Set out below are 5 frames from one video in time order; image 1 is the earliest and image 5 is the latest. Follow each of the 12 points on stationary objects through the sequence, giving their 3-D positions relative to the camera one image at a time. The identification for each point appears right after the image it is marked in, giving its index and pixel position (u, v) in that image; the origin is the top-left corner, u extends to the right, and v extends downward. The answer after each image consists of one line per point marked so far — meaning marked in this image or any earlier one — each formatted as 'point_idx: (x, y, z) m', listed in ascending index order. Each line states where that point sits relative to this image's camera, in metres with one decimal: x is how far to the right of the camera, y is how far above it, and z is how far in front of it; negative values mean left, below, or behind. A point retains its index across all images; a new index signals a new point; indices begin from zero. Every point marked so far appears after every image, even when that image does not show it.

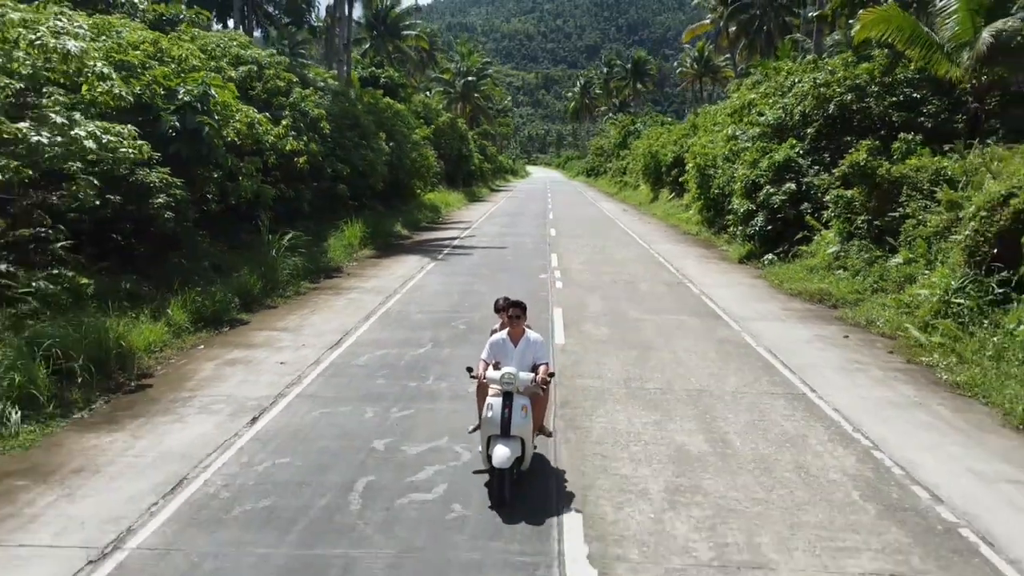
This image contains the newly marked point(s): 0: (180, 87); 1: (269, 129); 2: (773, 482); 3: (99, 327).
0: (-5.3, +3.3, +14.3) m
1: (-4.6, +3.0, +16.5) m
2: (+2.0, -1.5, +6.8) m
3: (-4.7, -0.5, +10.1) m
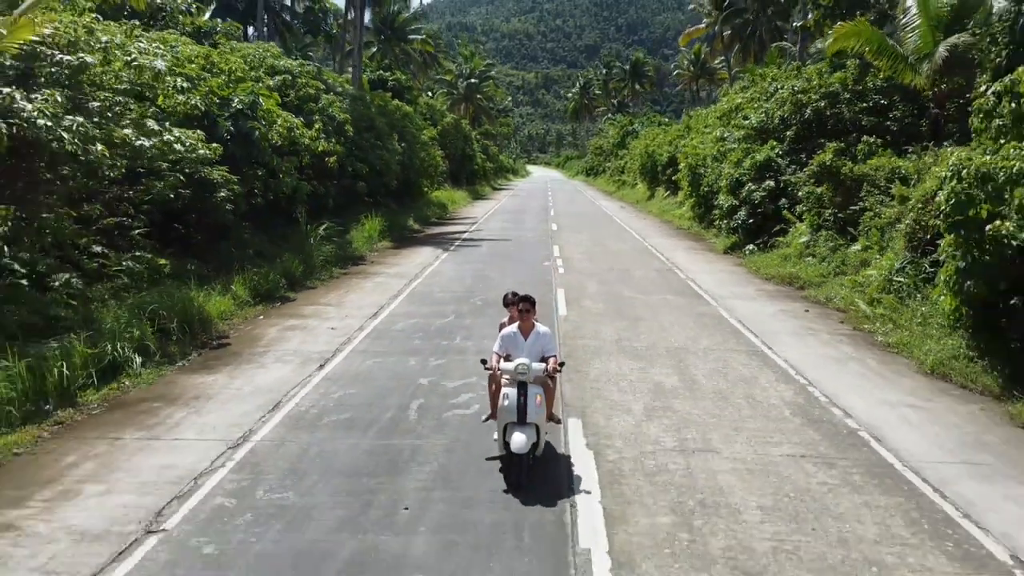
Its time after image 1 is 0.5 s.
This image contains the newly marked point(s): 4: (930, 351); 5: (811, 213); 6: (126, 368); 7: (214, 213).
0: (-5.2, +3.6, +16.4) m
1: (-4.5, +3.3, +18.6) m
2: (+2.2, -1.2, +9.0) m
3: (-4.5, -0.2, +12.2) m
4: (+5.3, -0.7, +11.2) m
5: (+6.6, +1.6, +19.1) m
6: (-4.4, -0.9, +10.0) m
7: (-5.2, +1.4, +15.5) m
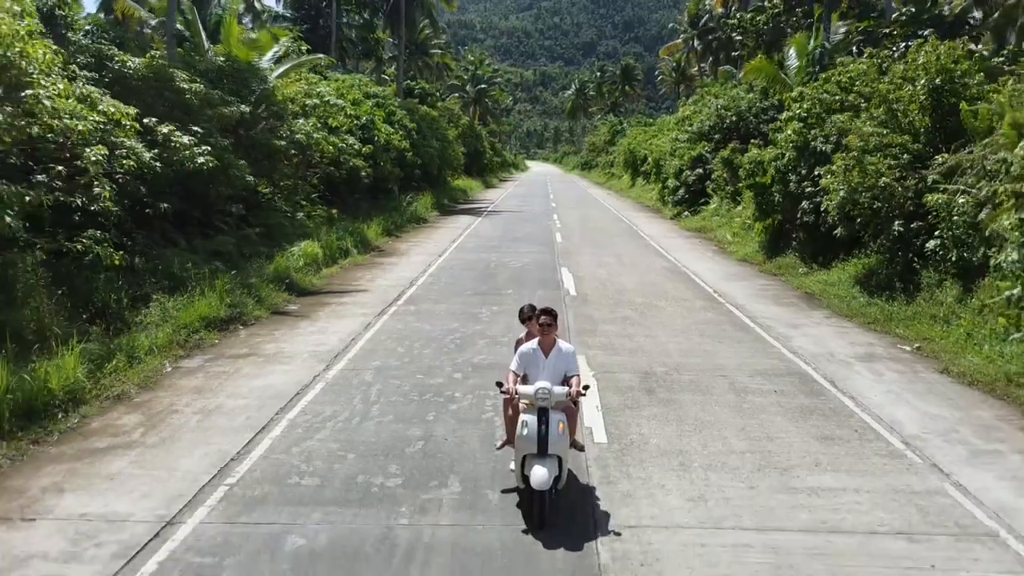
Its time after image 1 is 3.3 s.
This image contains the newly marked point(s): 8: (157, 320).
0: (-4.7, +5.3, +27.1) m
1: (-4.0, +5.1, +29.3) m
2: (+2.7, +0.5, +19.7) m
3: (-4.0, +1.6, +22.9) m
4: (+5.8, +1.0, +22.0) m
5: (+7.1, +3.4, +29.8) m
6: (-3.8, +0.8, +20.6) m
7: (-4.7, +3.1, +26.2) m
8: (-4.6, -0.3, +11.6) m
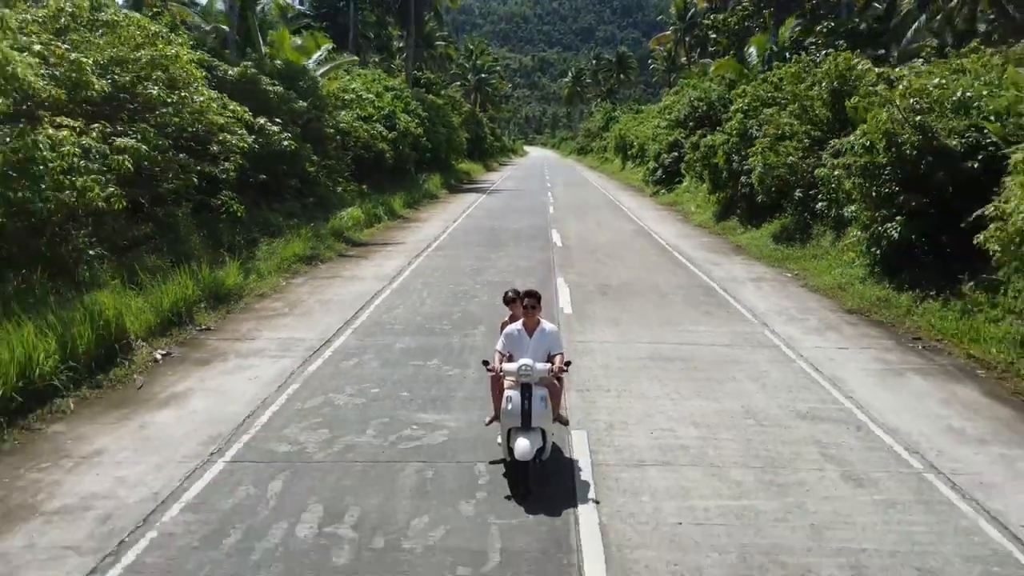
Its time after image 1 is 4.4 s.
0: (-4.7, +6.6, +32.0) m
1: (-4.0, +6.4, +34.2) m
2: (+2.7, +1.7, +24.7) m
3: (-4.0, +2.8, +27.9) m
4: (+5.9, +2.2, +27.0) m
5: (+7.1, +4.7, +34.8) m
6: (-3.8, +2.0, +25.6) m
7: (-4.7, +4.4, +31.2) m
8: (-4.6, +0.7, +16.6) m
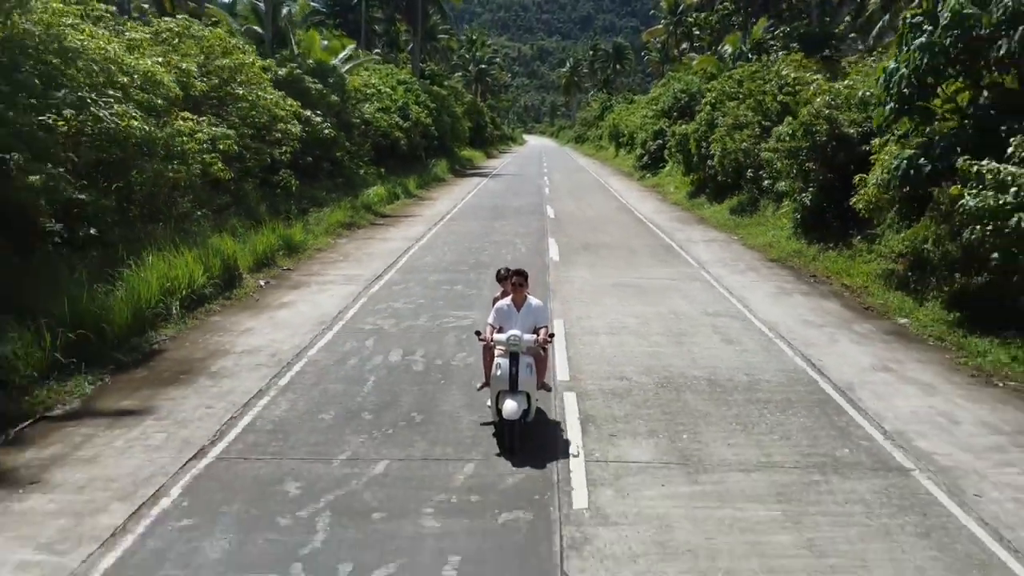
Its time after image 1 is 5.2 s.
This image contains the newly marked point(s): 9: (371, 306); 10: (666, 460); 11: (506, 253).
0: (-4.7, +7.8, +36.0) m
1: (-4.0, +7.6, +38.2) m
2: (+2.8, +2.7, +28.8) m
3: (-4.0, +3.9, +31.9) m
4: (+5.9, +3.3, +31.0) m
5: (+7.1, +5.9, +38.8) m
6: (-3.8, +3.1, +29.7) m
7: (-4.7, +5.6, +35.2) m
8: (-4.6, +1.7, +20.6) m
9: (-2.1, -0.3, +12.8) m
10: (+1.2, -1.4, +7.0) m
11: (-0.1, +0.7, +17.9) m
